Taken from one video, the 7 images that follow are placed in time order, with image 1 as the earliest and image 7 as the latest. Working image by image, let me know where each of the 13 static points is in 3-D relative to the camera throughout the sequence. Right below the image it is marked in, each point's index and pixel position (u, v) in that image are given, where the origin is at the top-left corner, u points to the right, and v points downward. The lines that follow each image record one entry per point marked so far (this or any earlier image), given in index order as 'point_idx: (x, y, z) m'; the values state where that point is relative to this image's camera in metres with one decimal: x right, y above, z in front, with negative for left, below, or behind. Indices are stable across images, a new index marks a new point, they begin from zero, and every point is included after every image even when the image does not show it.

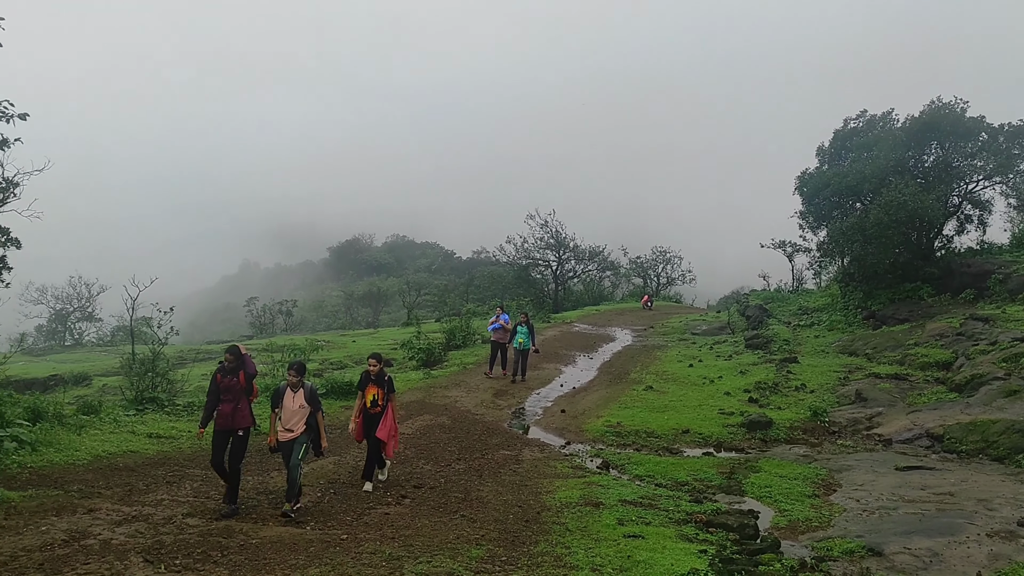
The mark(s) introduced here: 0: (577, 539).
0: (+0.6, -2.5, +6.6) m
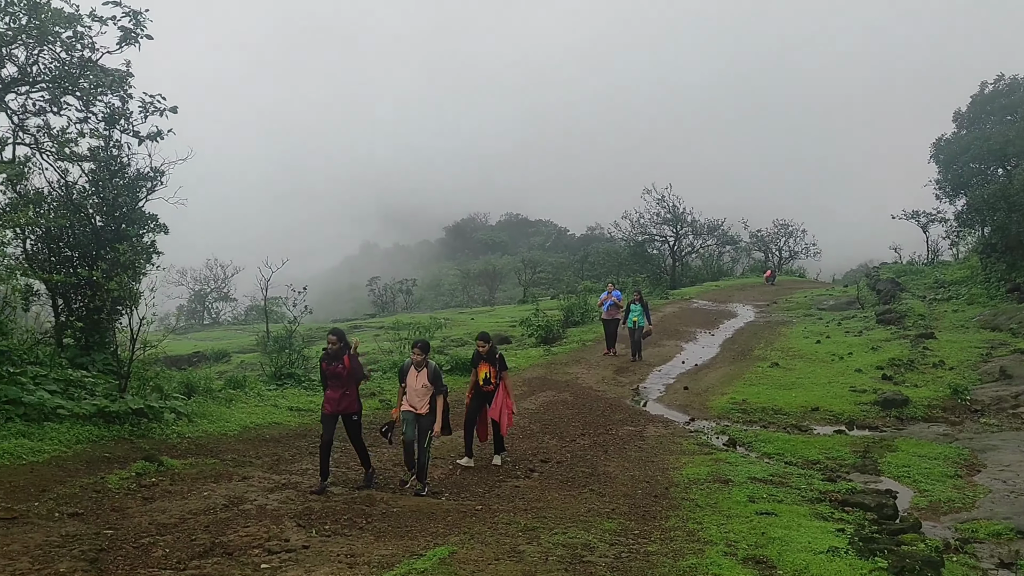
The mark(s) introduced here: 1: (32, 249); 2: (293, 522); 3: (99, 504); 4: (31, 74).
0: (+1.9, -2.3, +6.5) m
1: (-6.4, +0.6, +9.3) m
2: (-2.1, -2.3, +6.5) m
3: (-4.0, -2.1, +6.5) m
4: (-5.9, +2.8, +8.8) m
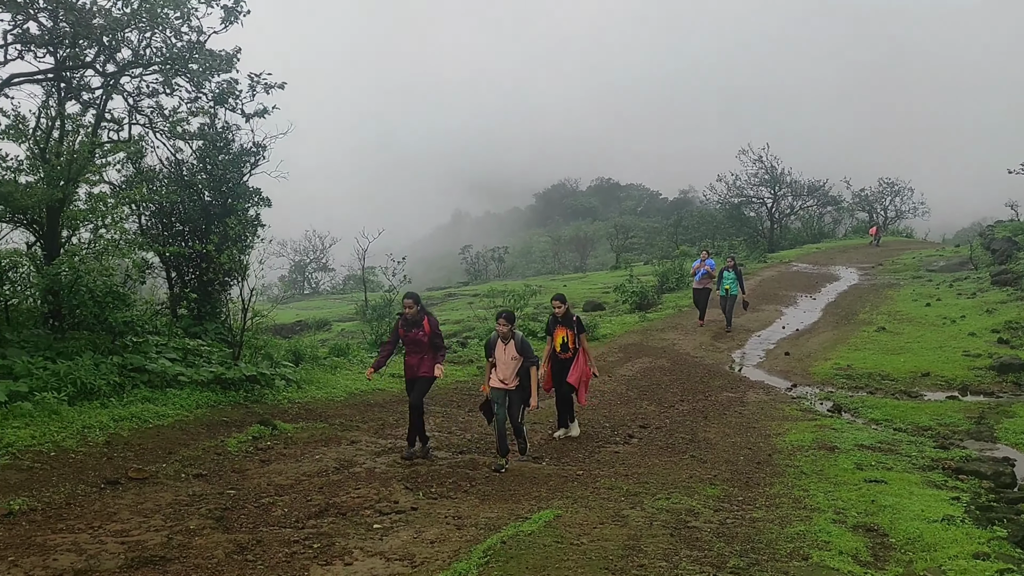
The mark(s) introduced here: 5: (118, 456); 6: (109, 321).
0: (+2.9, -1.9, +6.4) m
1: (-5.2, +1.0, +9.7) m
2: (-1.1, -2.0, +6.7) m
3: (-3.0, -1.8, +6.8) m
4: (-4.8, +3.2, +9.0) m
5: (-4.0, -1.7, +6.7) m
6: (-5.0, -0.4, +8.3) m
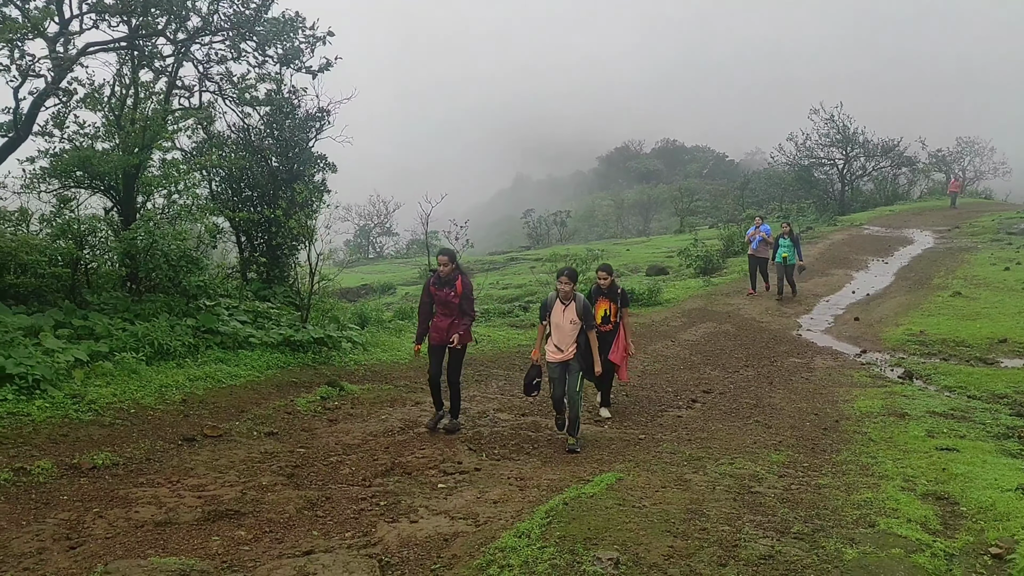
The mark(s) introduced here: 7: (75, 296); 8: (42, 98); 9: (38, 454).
0: (+3.5, -1.5, +6.3) m
1: (-4.4, +1.4, +9.9) m
2: (-0.5, -1.6, +6.8) m
3: (-2.4, -1.5, +7.0) m
4: (-4.1, +3.7, +9.1) m
5: (-3.4, -1.3, +7.0) m
6: (-4.2, 0.0, +8.5) m
7: (-5.2, -0.1, +8.0) m
8: (-5.7, +2.3, +8.0) m
9: (-4.2, -1.5, +5.8) m
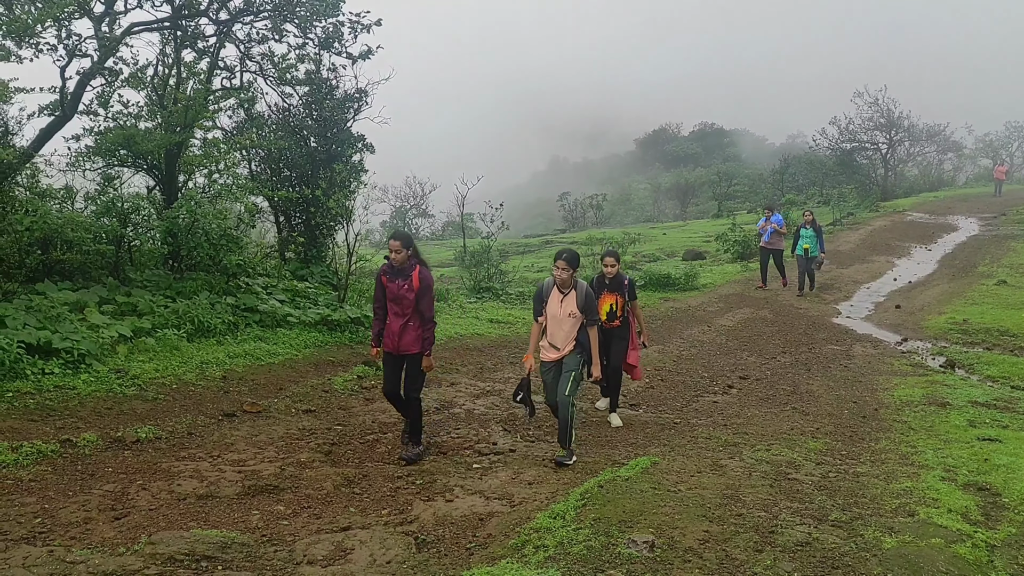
0: (+3.9, -1.4, +6.2) m
1: (-3.9, +1.7, +10.0) m
2: (-0.1, -1.4, +6.8) m
3: (-2.0, -1.3, +7.1) m
4: (-3.6, +3.9, +9.2) m
5: (-3.0, -1.1, +7.1) m
6: (-3.8, +0.3, +8.7) m
7: (-4.8, +0.2, +8.2) m
8: (-5.2, +2.6, +8.1) m
9: (-3.9, -1.2, +6.0) m
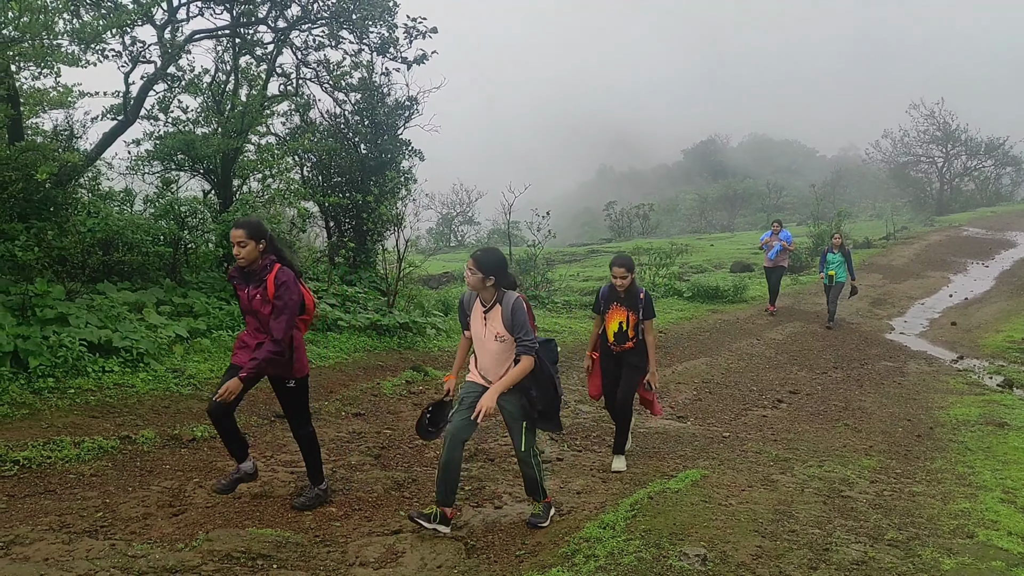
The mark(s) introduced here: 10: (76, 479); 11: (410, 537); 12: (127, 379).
0: (+4.3, -1.6, +6.1) m
1: (-3.2, +1.7, +10.2) m
2: (+0.3, -1.5, +6.8) m
3: (-1.5, -1.3, +7.2) m
4: (-2.9, +3.9, +9.3) m
5: (-2.5, -1.1, +7.2) m
6: (-3.2, +0.3, +8.8) m
7: (-4.3, +0.2, +8.3) m
8: (-4.6, +2.6, +8.3) m
9: (-3.4, -1.3, +6.1) m
10: (-3.4, -1.5, +5.2) m
11: (-0.7, -1.9, +4.9) m
12: (-3.8, -0.9, +6.6) m
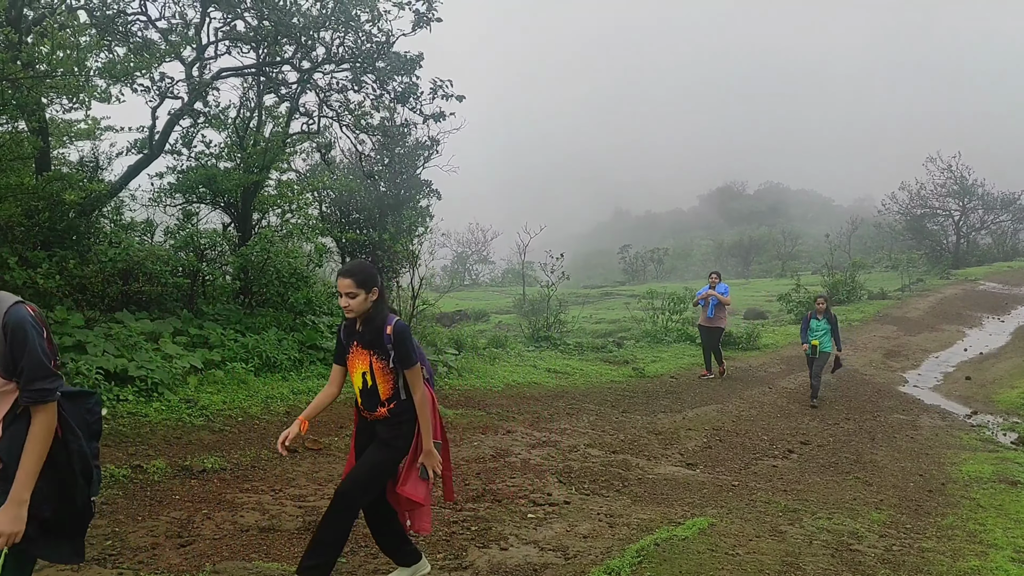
0: (+4.4, -2.1, +6.0) m
1: (-3.0, +1.3, +10.3) m
2: (+0.4, -1.9, +6.8) m
3: (-1.4, -1.7, +7.2) m
4: (-2.6, +3.5, +9.5) m
5: (-2.4, -1.5, +7.2) m
6: (-3.1, -0.1, +8.9) m
7: (-4.1, -0.2, +8.5) m
8: (-4.4, +2.2, +8.5) m
9: (-3.3, -1.6, +6.2) m
10: (-3.4, -1.8, +5.2) m
11: (-0.7, -2.2, +4.9) m
12: (-3.7, -1.2, +6.6) m
